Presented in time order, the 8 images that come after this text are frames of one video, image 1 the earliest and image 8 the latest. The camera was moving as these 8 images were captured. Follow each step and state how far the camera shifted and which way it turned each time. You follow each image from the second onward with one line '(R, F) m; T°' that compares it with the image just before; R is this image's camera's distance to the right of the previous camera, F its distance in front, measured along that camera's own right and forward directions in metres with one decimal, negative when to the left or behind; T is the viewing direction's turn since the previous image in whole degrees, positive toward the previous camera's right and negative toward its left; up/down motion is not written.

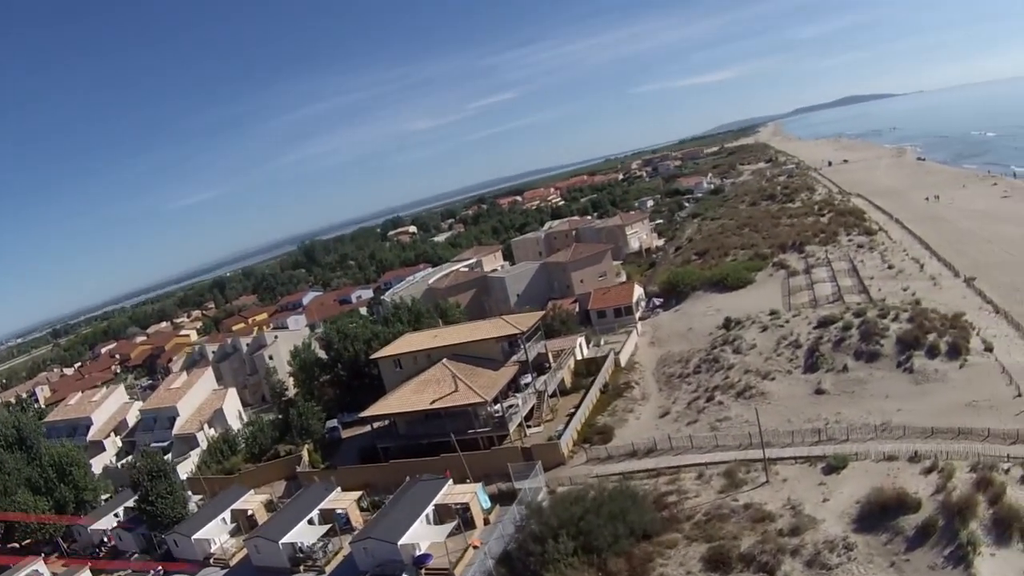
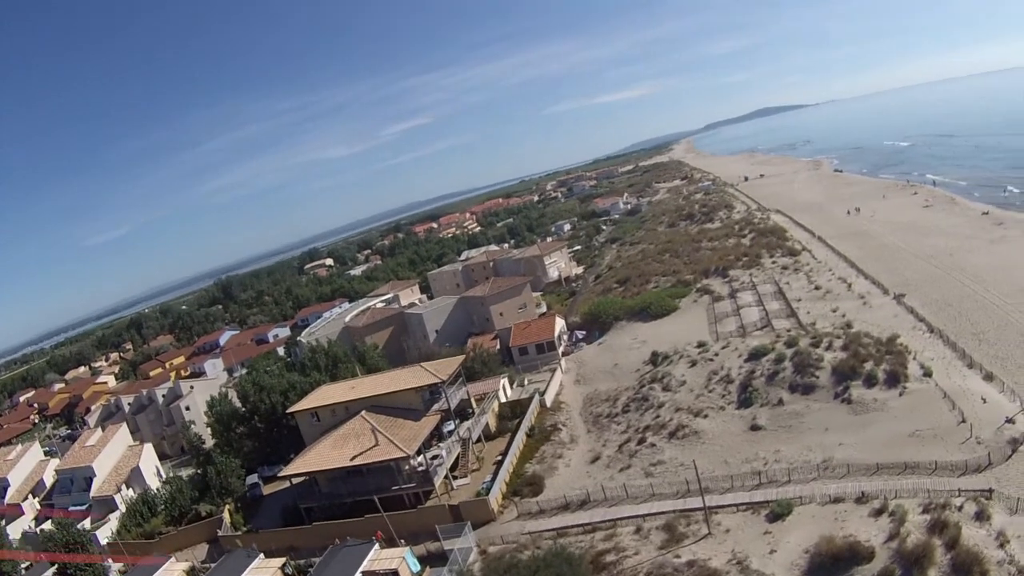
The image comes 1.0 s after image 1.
(+2.3, +4.1) m; +6°
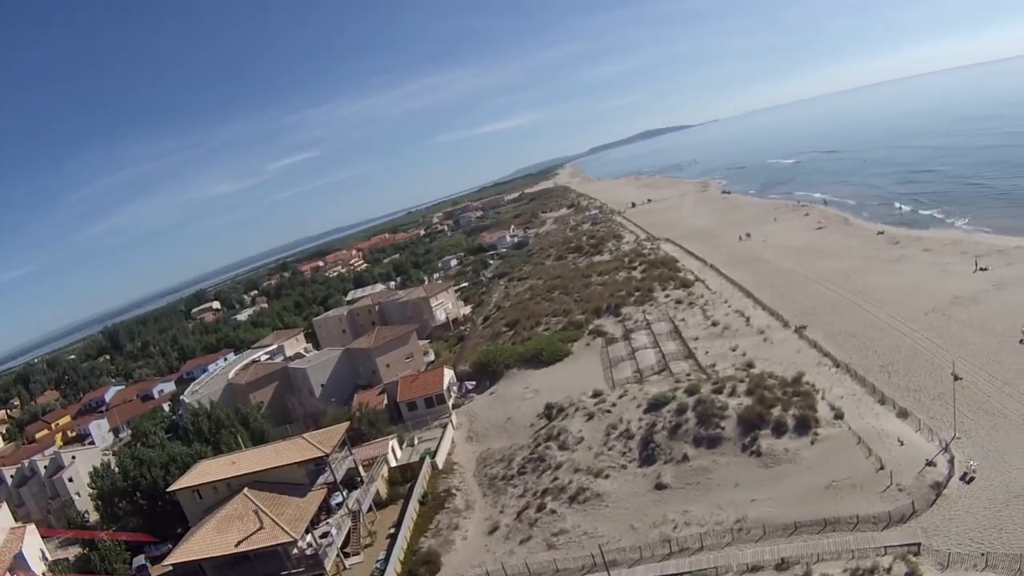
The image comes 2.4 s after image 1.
(+3.3, +4.6) m; +7°
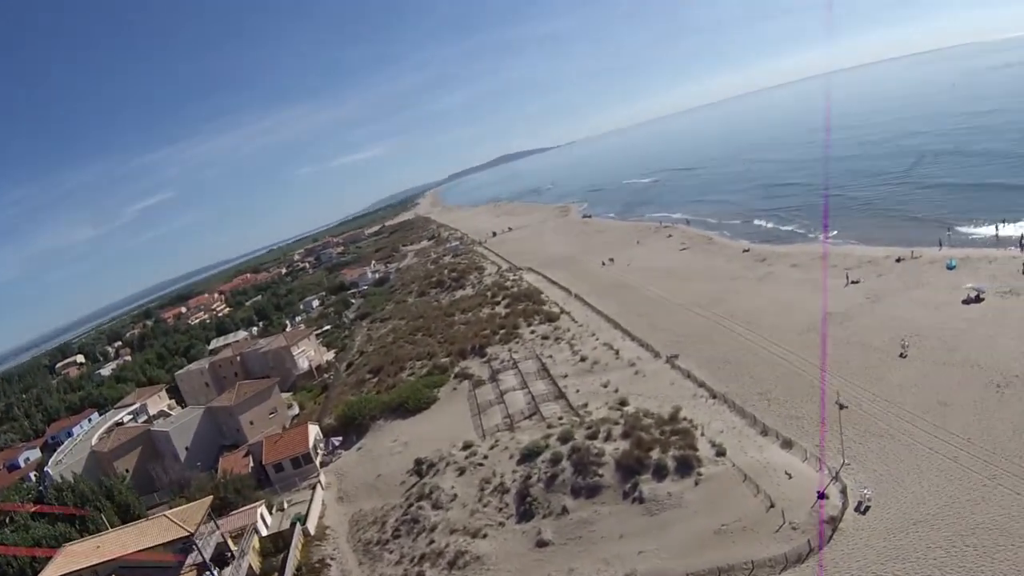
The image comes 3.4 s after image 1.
(+3.6, +3.5) m; +7°
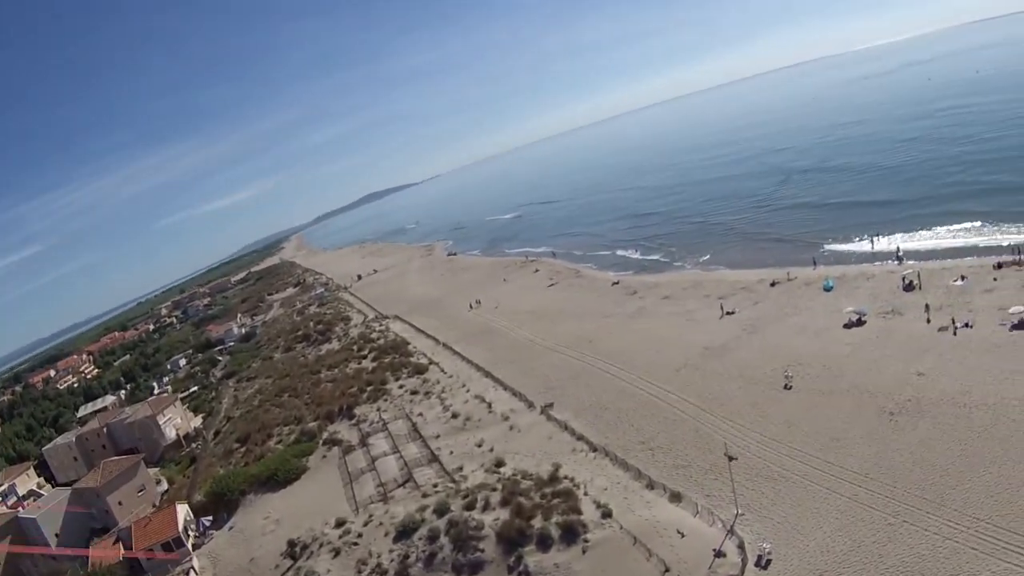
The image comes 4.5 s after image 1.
(+3.2, +2.5) m; +5°
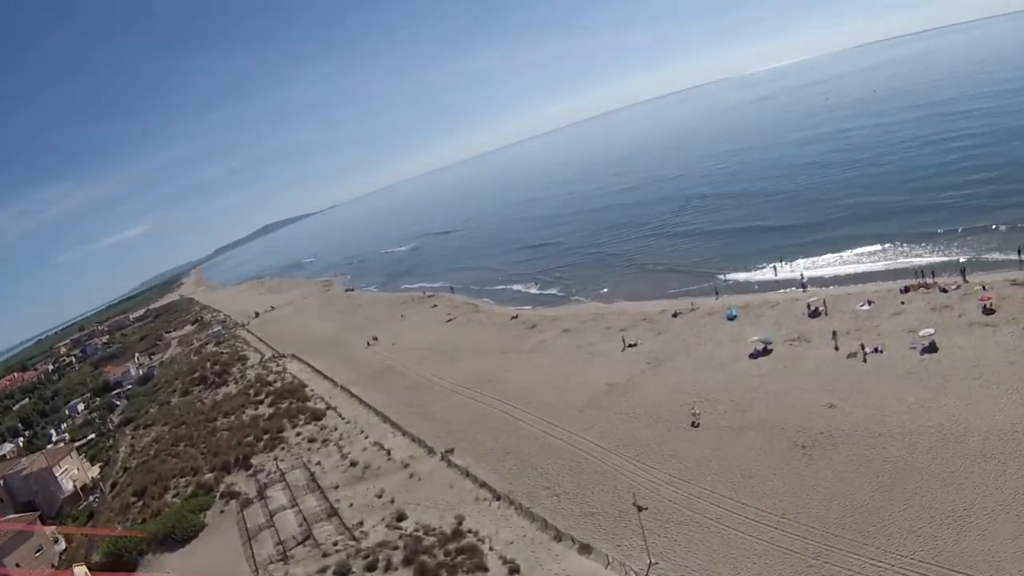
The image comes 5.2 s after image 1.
(+2.1, +1.4) m; +3°
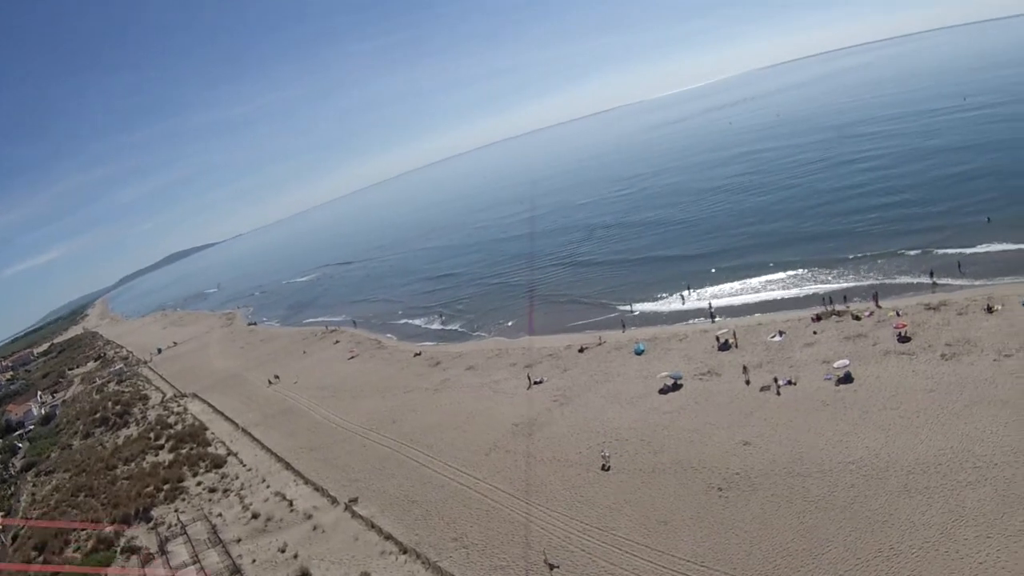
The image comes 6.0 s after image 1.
(+1.9, +1.1) m; +2°
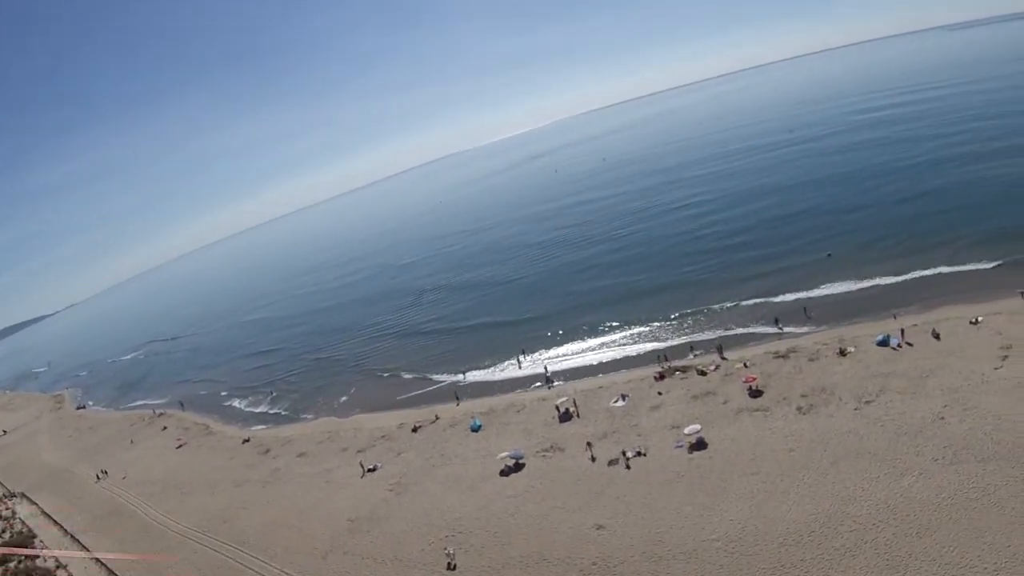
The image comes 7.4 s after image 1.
(+3.0, +1.6) m; +3°
